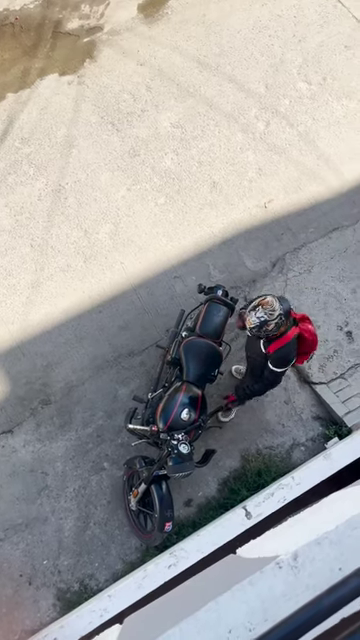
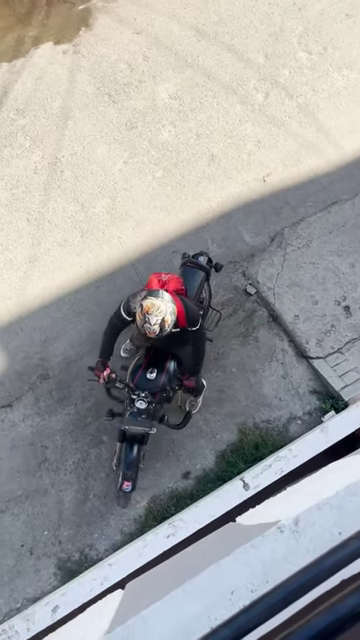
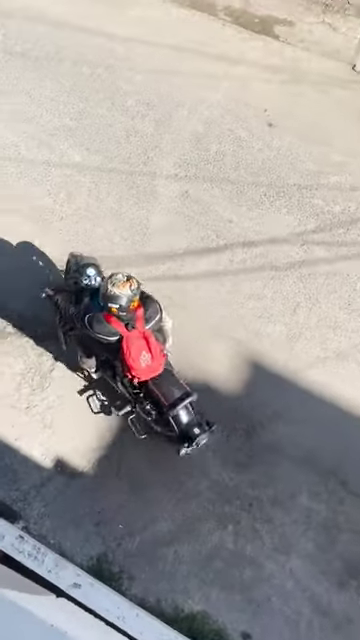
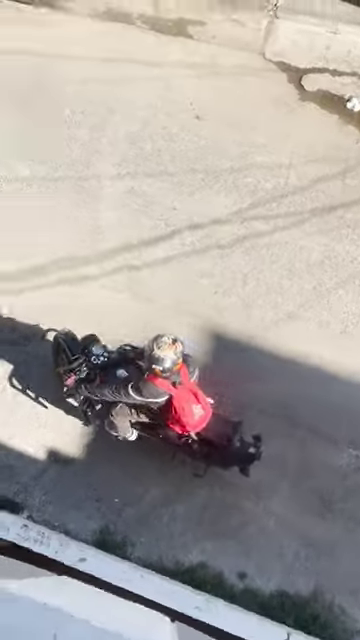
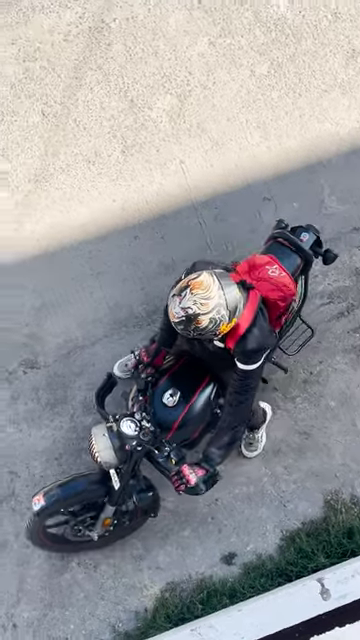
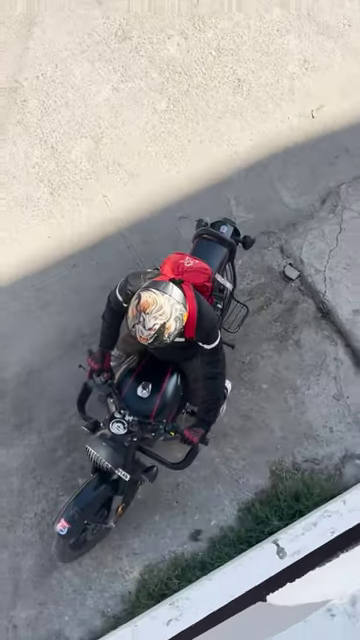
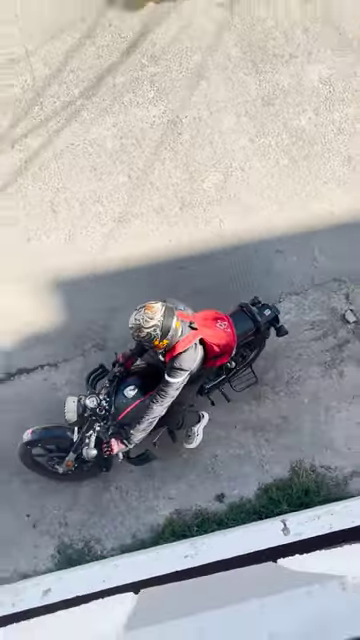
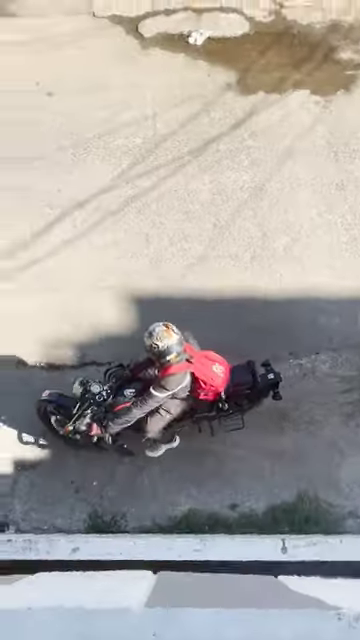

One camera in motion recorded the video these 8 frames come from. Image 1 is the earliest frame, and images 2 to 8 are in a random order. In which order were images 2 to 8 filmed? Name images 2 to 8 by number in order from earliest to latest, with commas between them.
2, 6, 5, 7, 8, 4, 3
